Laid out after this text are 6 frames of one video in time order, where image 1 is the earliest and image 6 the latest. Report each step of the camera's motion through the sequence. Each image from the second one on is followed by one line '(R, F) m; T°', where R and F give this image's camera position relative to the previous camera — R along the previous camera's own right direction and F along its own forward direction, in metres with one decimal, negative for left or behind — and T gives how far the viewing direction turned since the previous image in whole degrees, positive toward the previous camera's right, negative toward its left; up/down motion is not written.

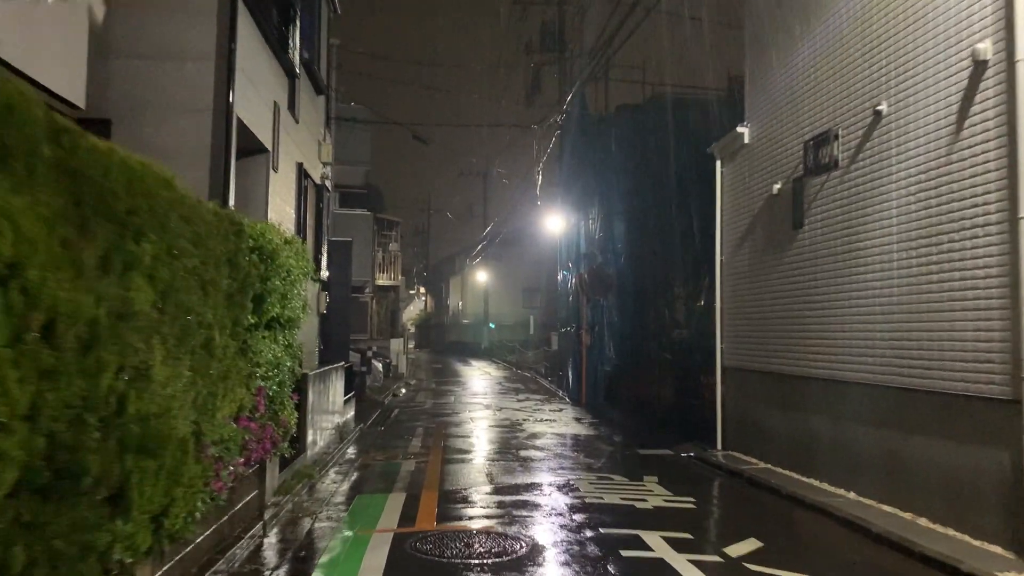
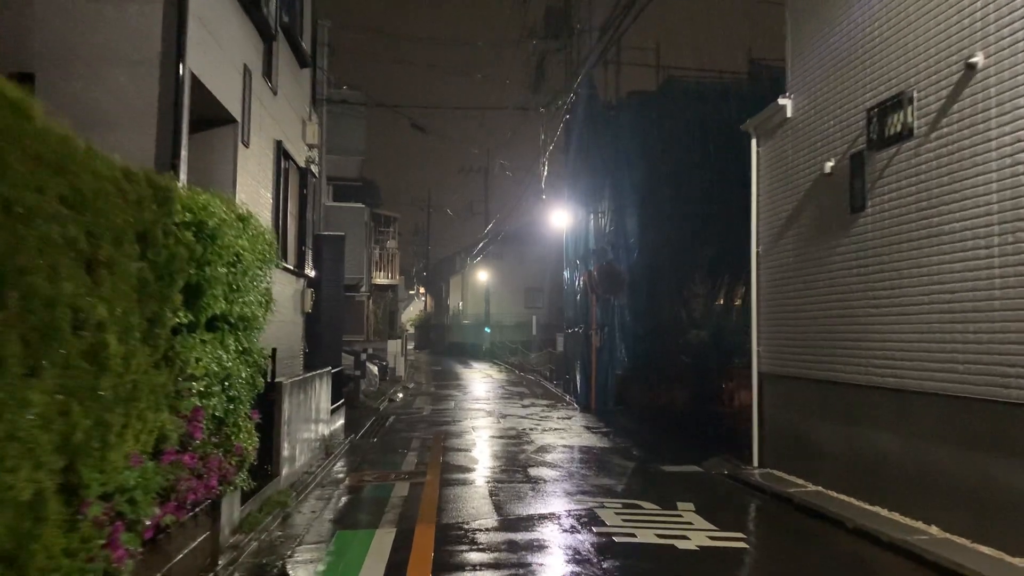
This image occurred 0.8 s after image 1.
(-0.1, +1.4) m; 0°
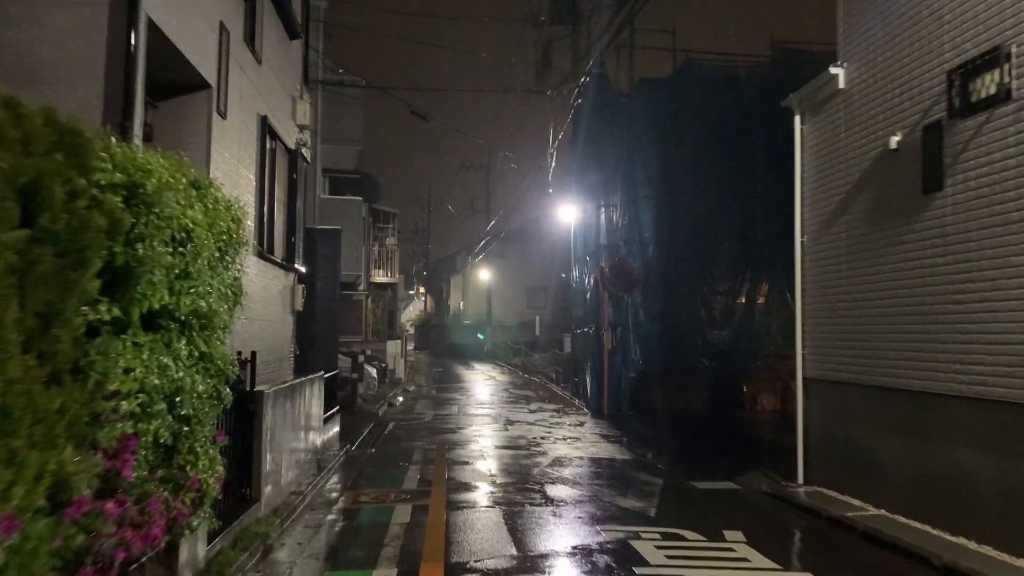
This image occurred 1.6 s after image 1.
(-0.2, +1.1) m; 0°
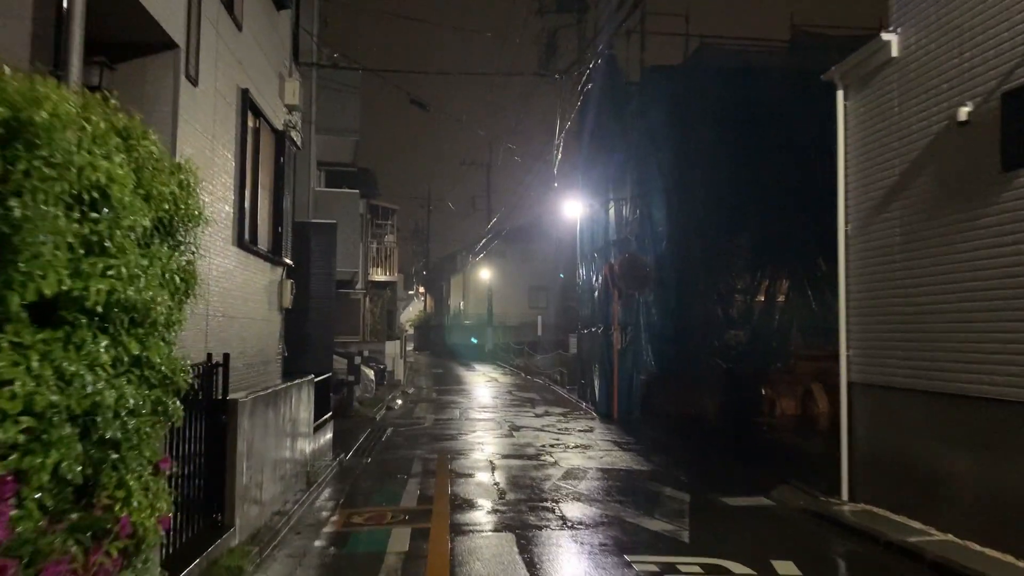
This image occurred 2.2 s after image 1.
(-0.1, +1.0) m; 0°
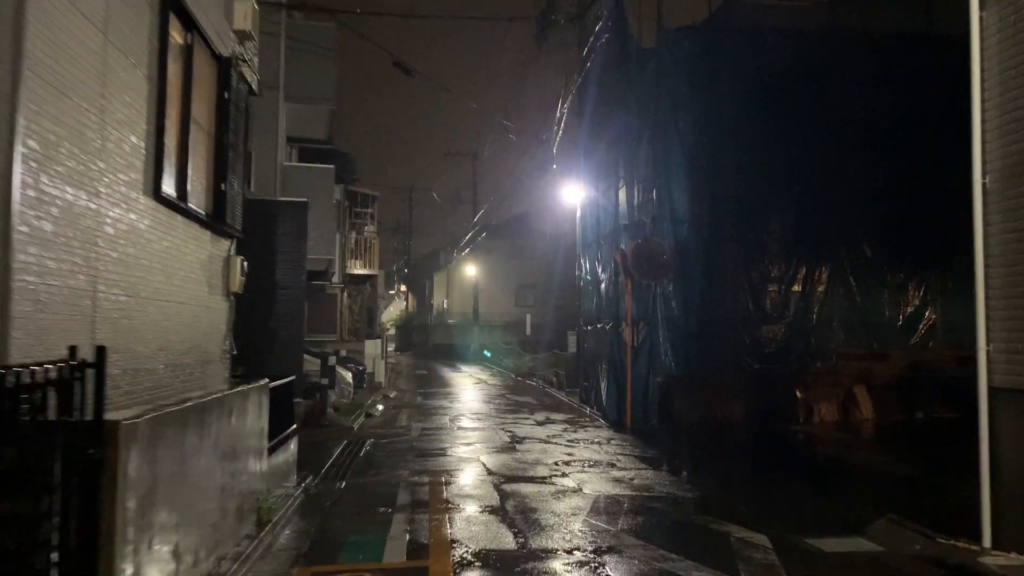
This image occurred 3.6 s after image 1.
(-0.3, +2.2) m; +1°
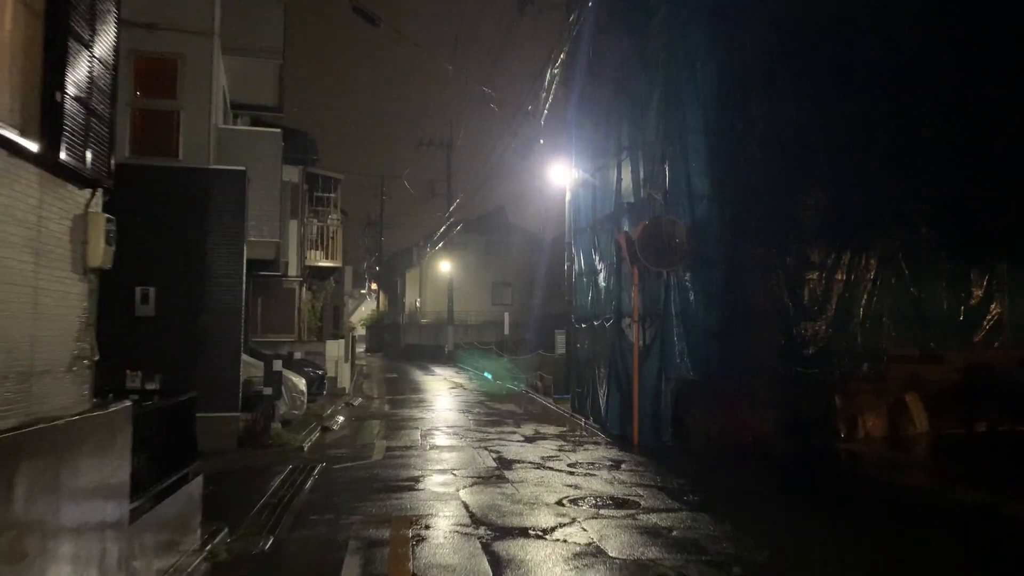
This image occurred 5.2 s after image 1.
(-0.2, +2.5) m; +2°
